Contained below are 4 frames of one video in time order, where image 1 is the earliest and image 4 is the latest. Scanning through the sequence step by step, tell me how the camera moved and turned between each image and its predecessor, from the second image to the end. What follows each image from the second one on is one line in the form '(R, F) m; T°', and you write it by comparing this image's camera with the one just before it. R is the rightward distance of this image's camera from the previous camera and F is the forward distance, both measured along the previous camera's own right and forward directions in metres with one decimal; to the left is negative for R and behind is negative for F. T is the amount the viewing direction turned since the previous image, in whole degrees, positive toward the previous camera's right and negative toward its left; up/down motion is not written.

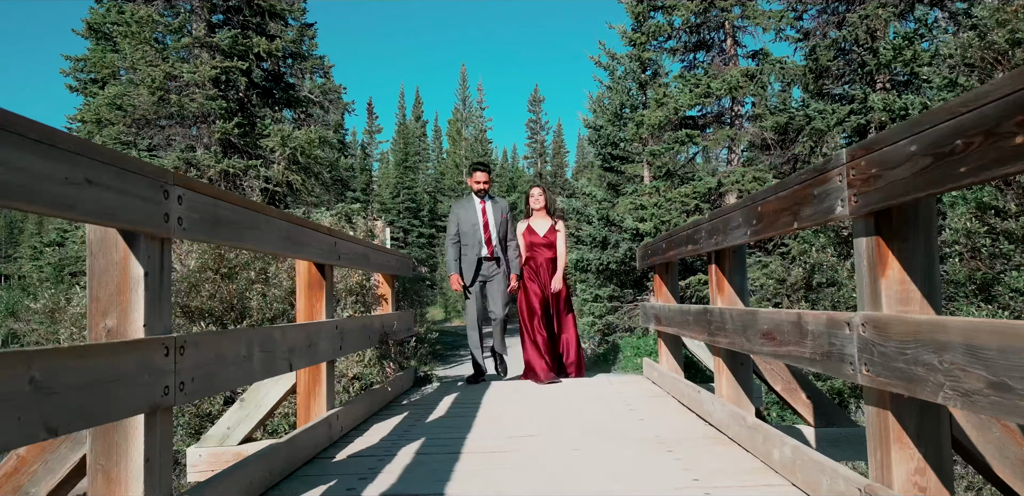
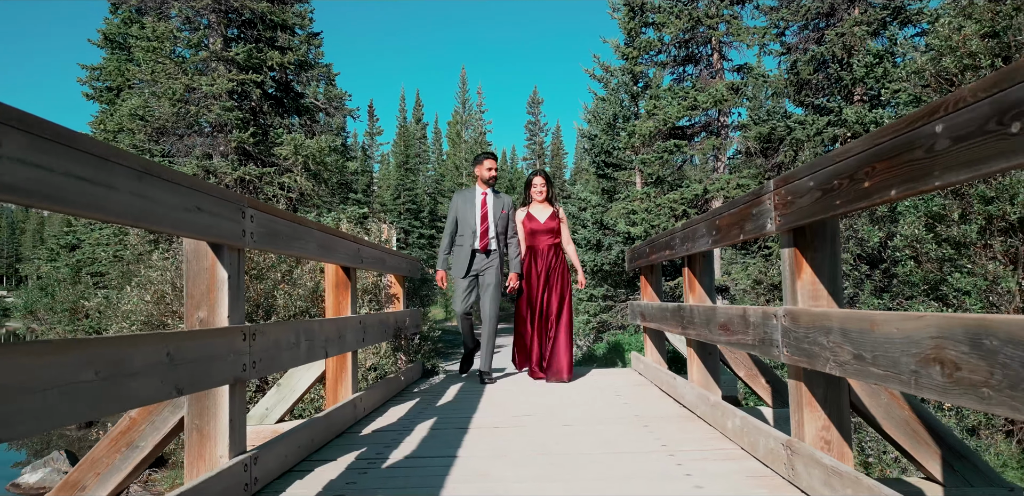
(0.0, -0.5) m; 0°
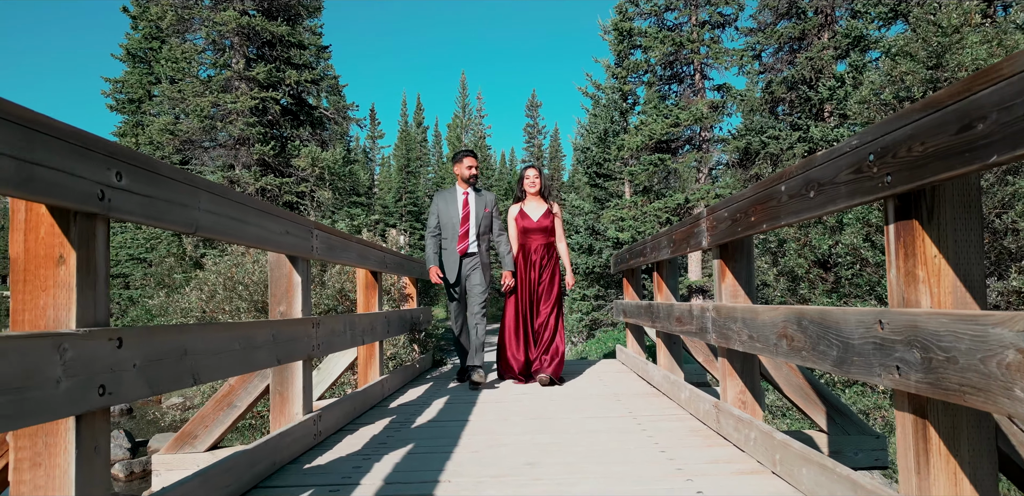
(0.0, -0.8) m; 0°
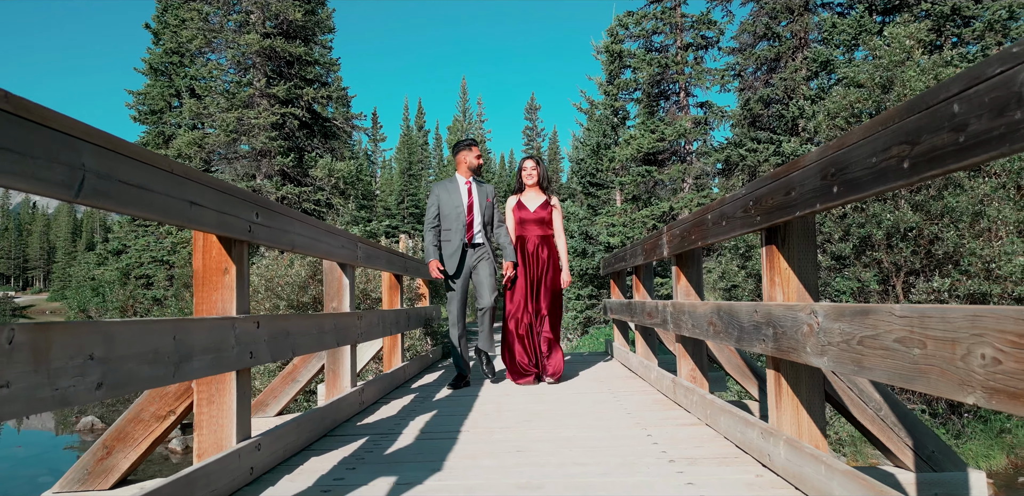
(0.0, -0.9) m; 0°
